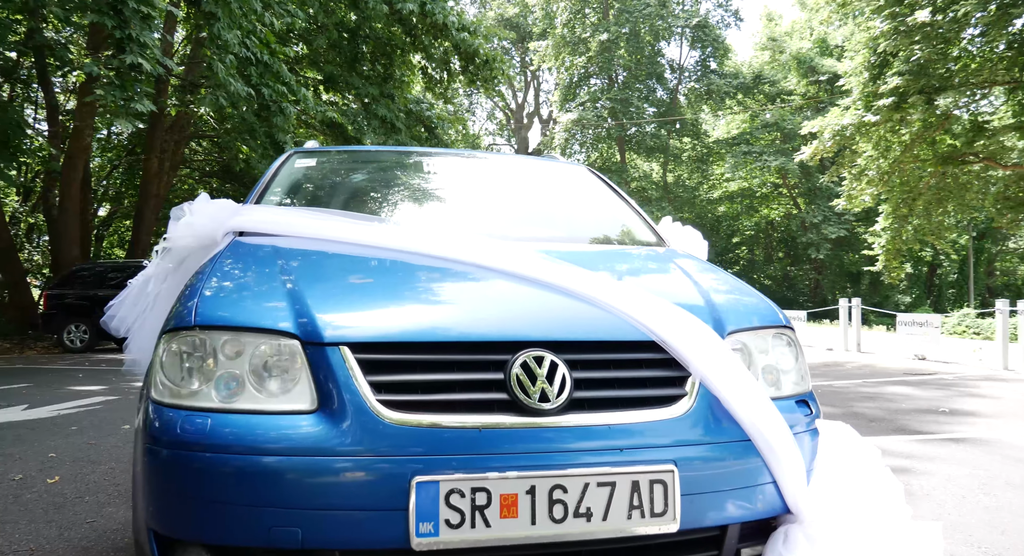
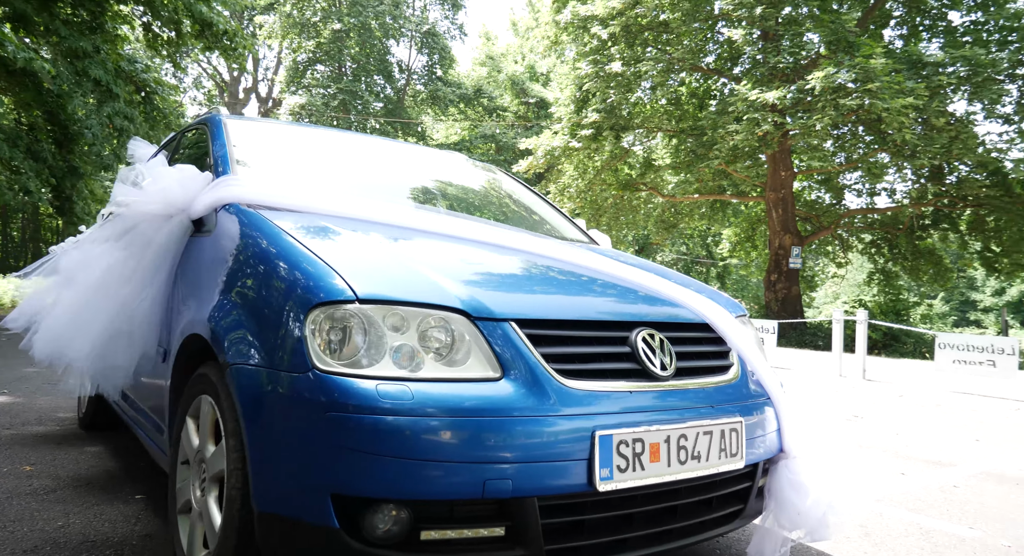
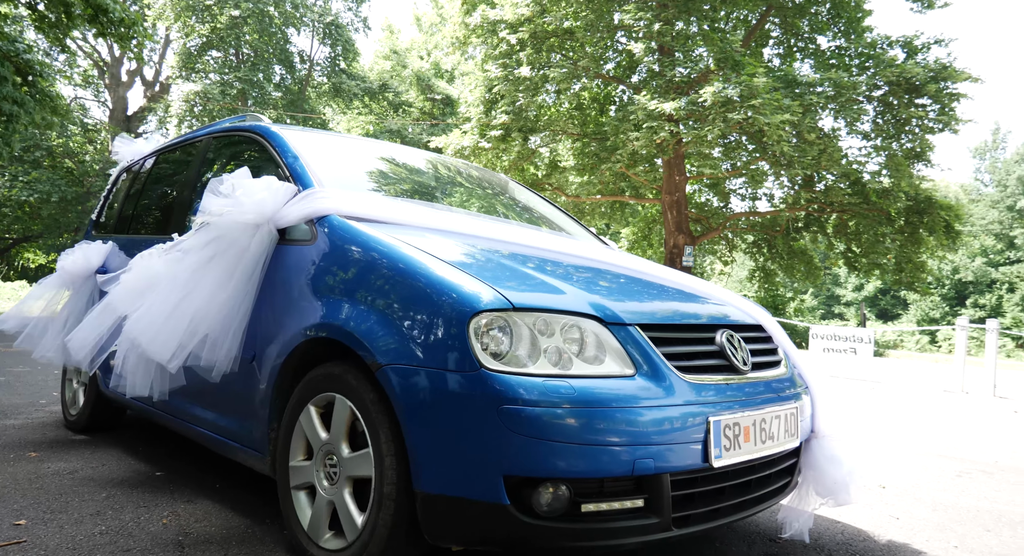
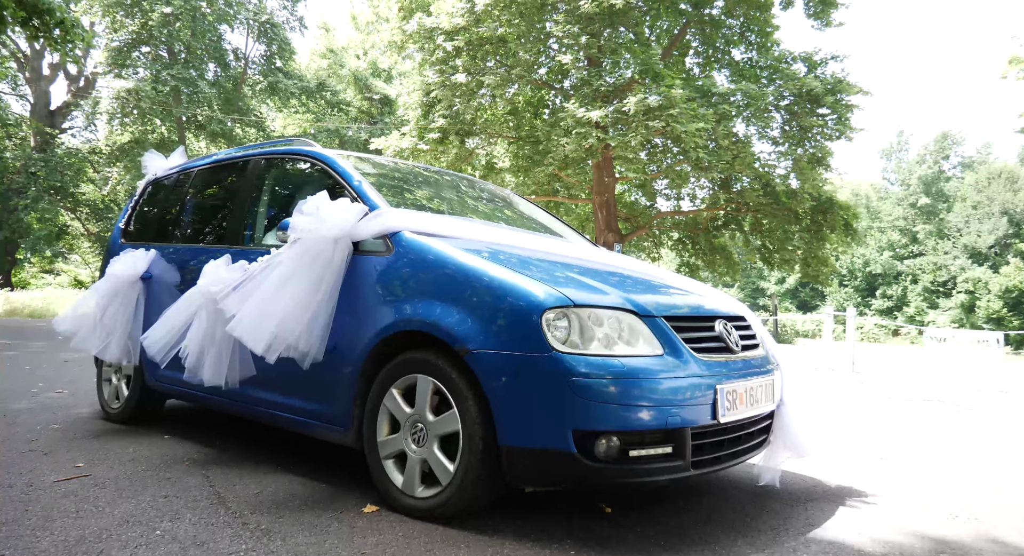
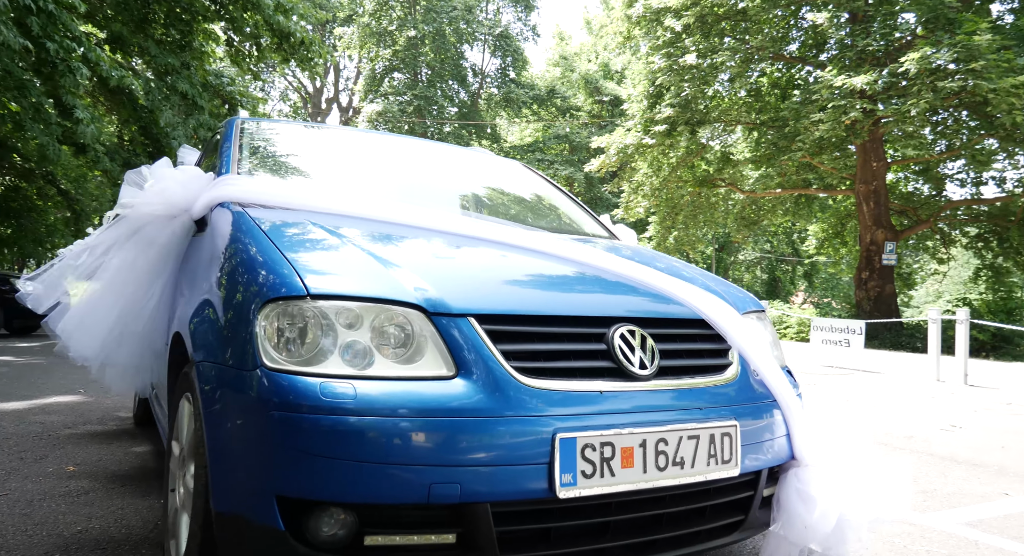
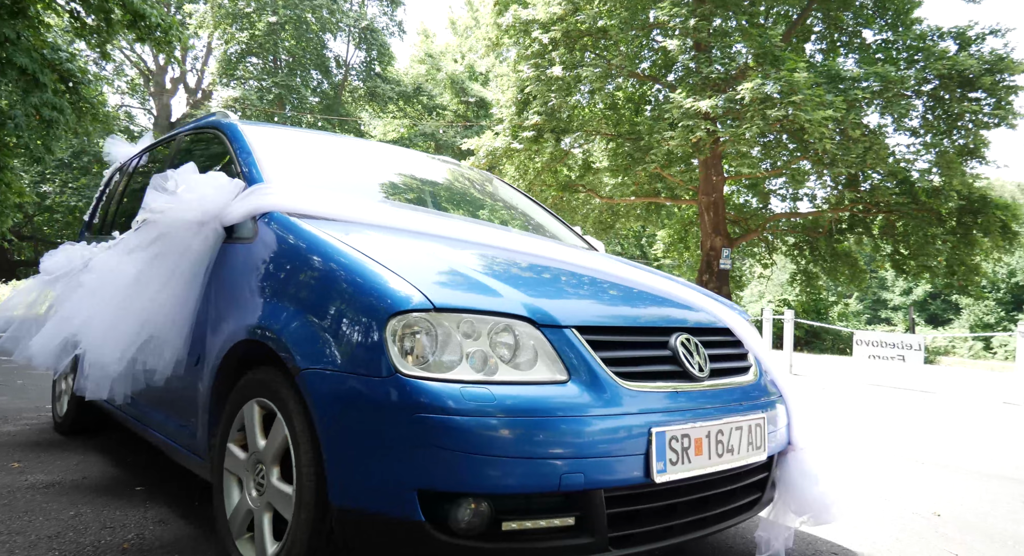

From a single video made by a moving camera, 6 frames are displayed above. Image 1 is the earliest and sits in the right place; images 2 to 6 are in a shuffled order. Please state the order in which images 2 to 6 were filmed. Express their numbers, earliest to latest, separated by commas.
5, 2, 6, 3, 4
